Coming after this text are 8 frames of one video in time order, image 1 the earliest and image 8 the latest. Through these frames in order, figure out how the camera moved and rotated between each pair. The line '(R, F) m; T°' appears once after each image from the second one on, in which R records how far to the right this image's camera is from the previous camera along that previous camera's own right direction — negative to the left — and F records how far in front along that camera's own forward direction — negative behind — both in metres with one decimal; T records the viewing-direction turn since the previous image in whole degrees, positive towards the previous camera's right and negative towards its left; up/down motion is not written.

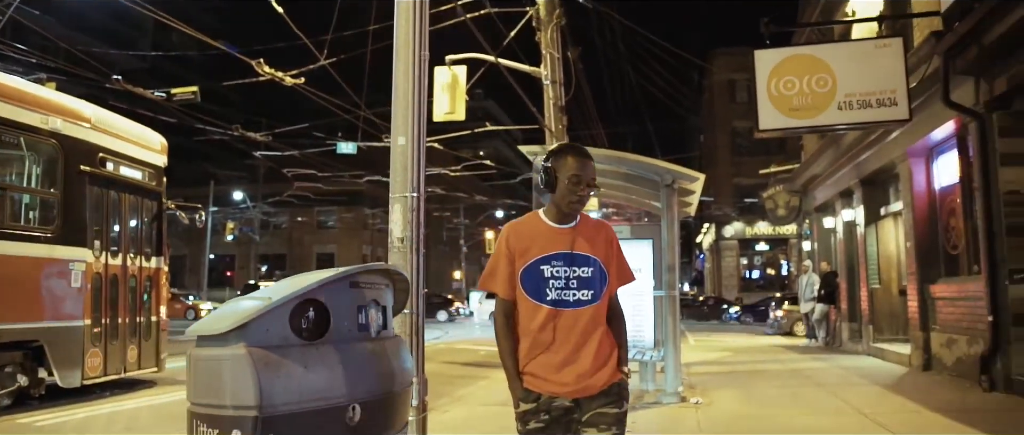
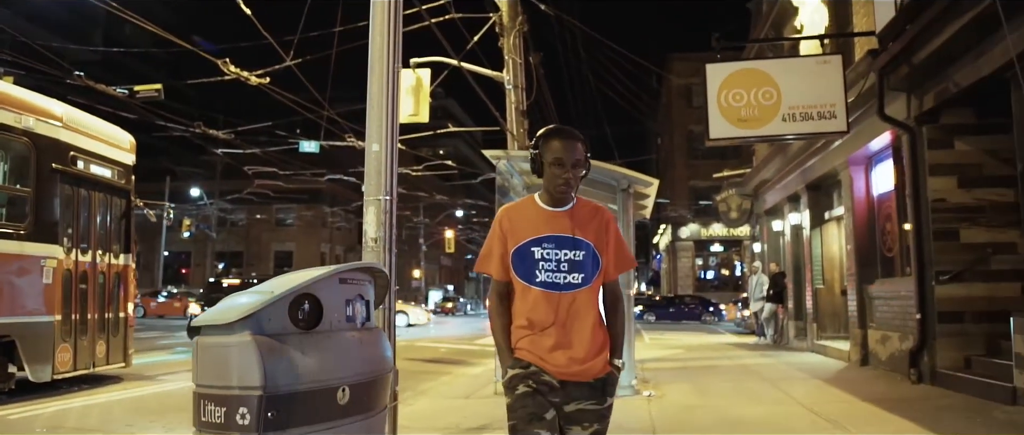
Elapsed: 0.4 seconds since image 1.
(-0.1, -0.4) m; +3°
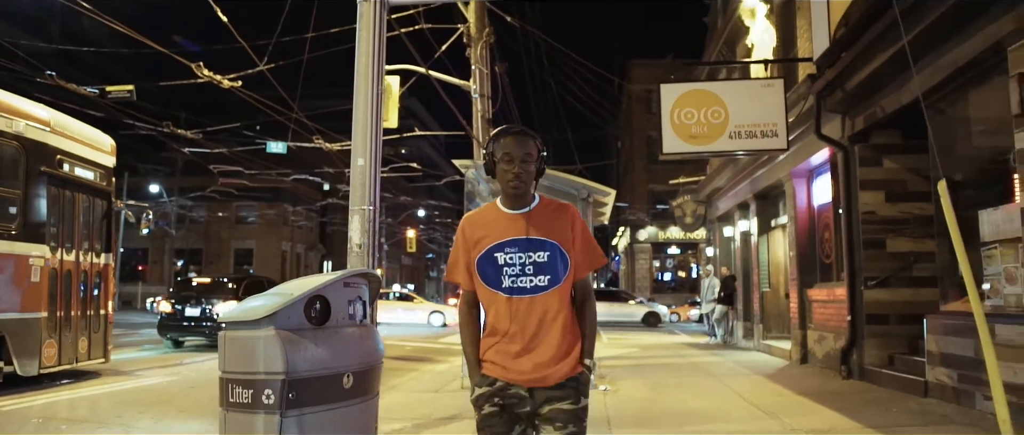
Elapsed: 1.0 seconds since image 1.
(-0.1, -0.7) m; +3°
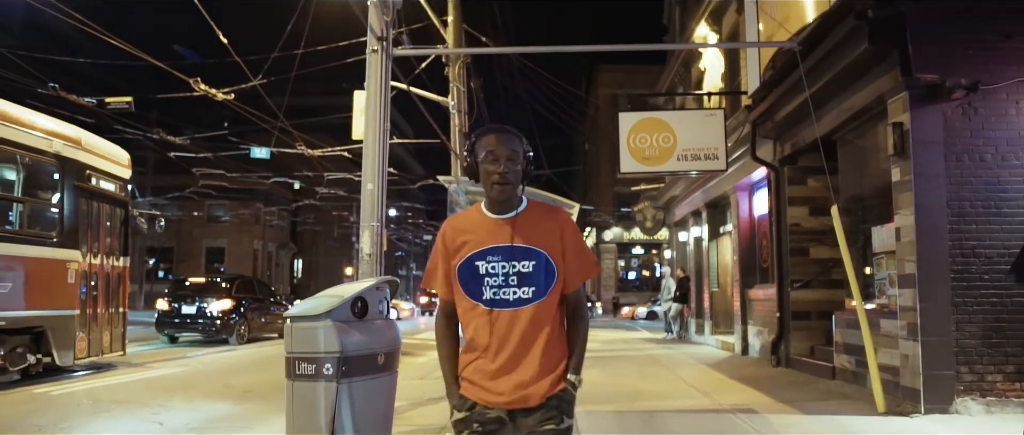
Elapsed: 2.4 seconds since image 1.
(-0.2, -1.5) m; +3°
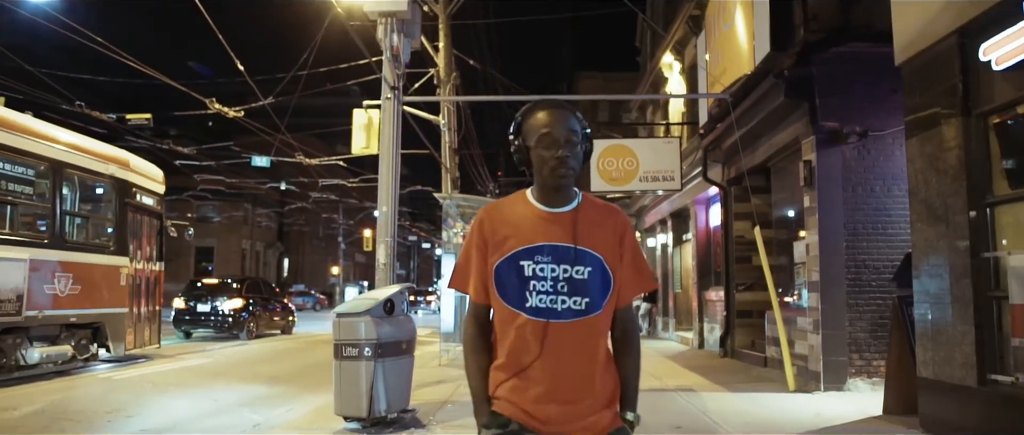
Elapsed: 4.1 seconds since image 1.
(-0.1, -1.9) m; +1°
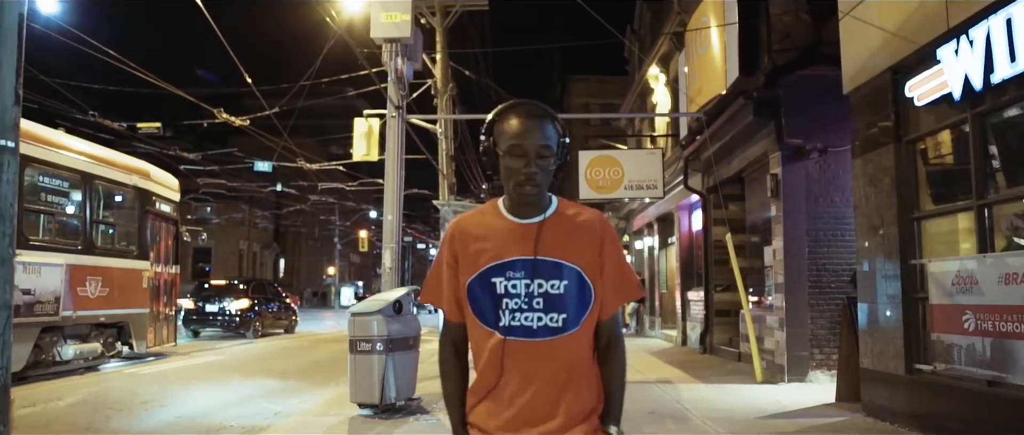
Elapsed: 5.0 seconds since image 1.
(0.0, -1.0) m; +1°
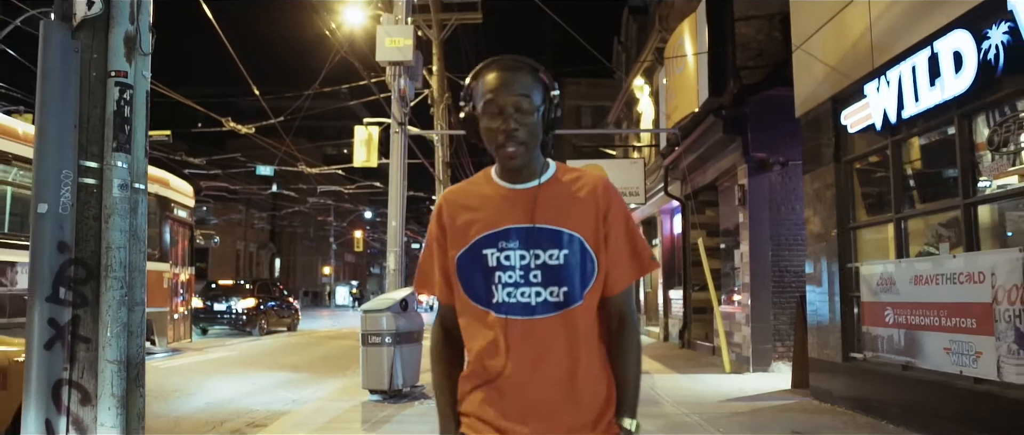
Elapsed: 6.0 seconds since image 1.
(0.0, -1.1) m; +1°
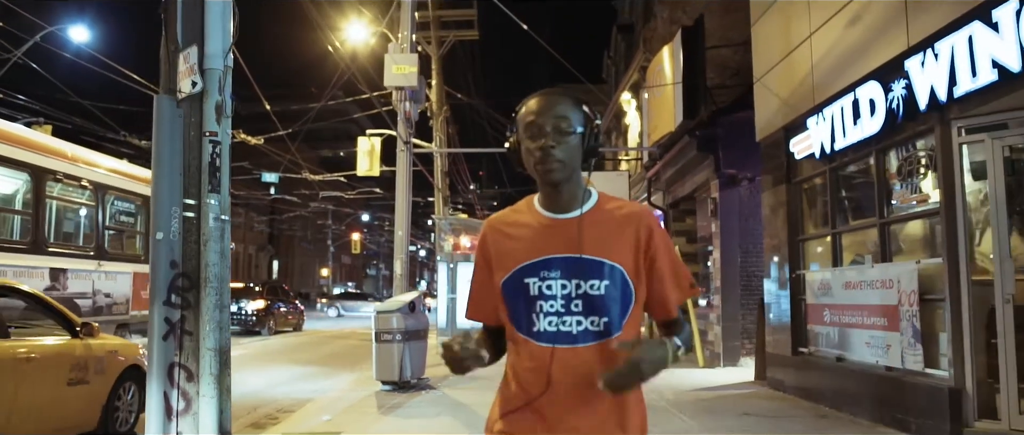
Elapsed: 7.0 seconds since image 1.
(0.0, -1.3) m; 0°
